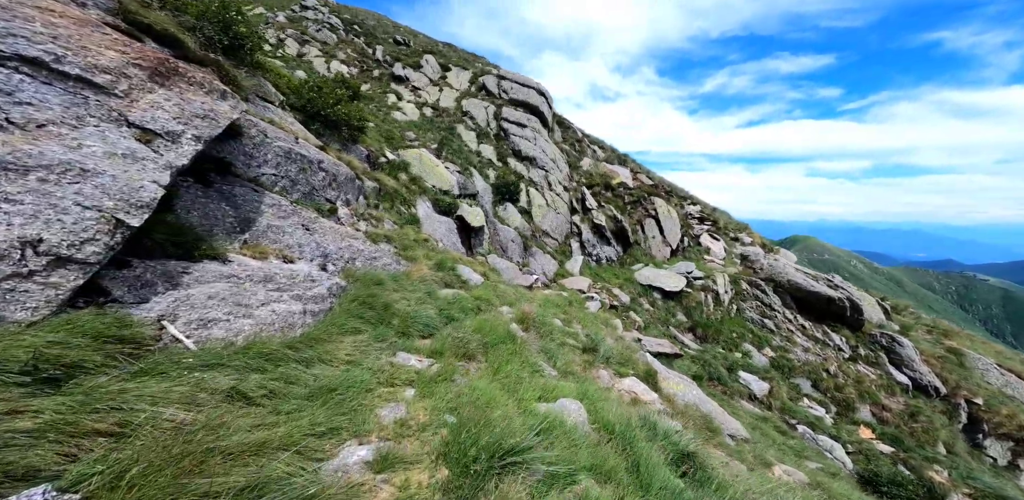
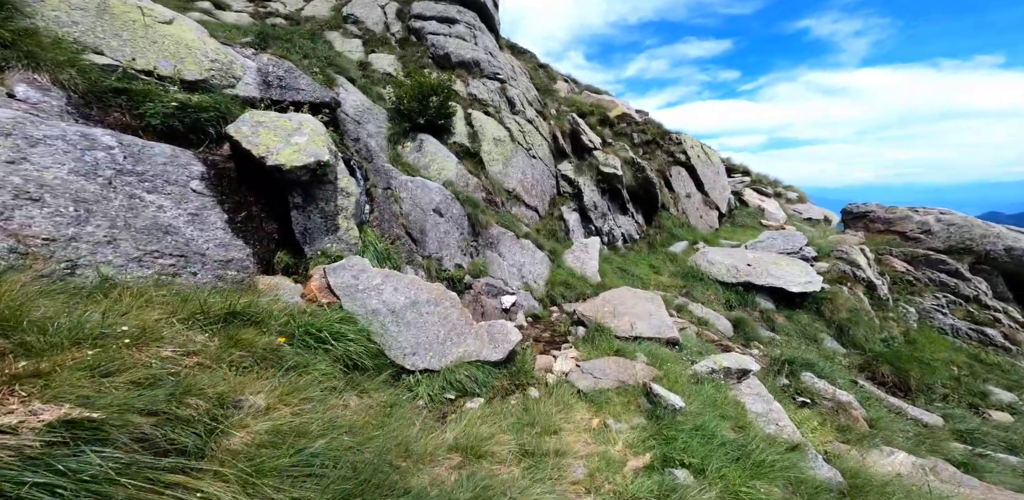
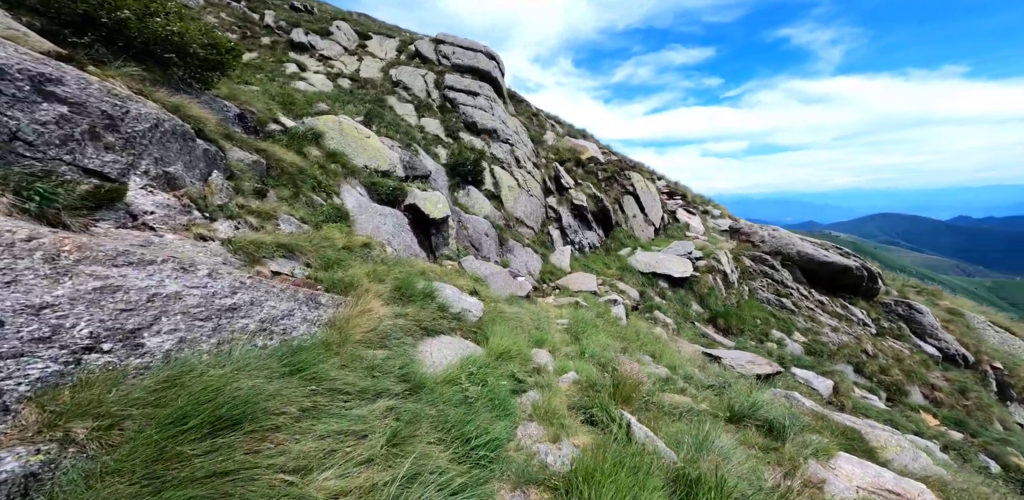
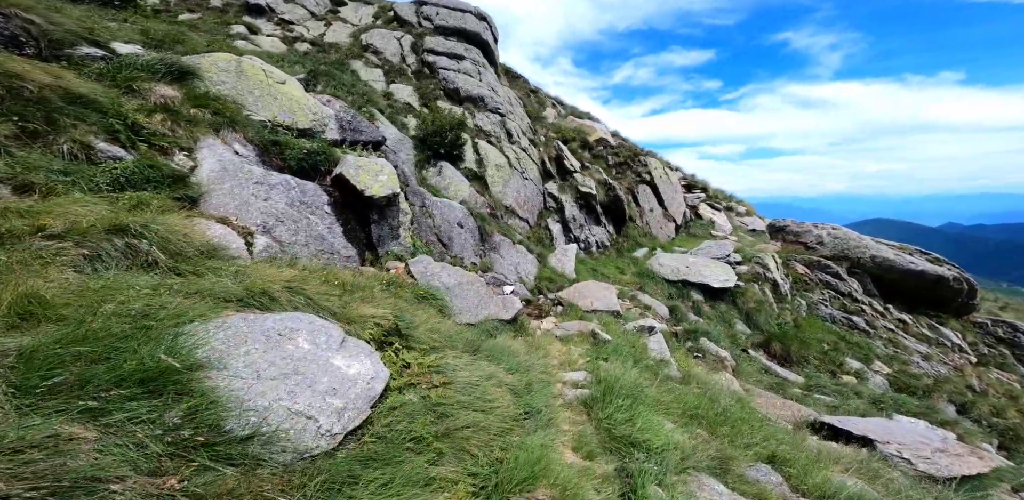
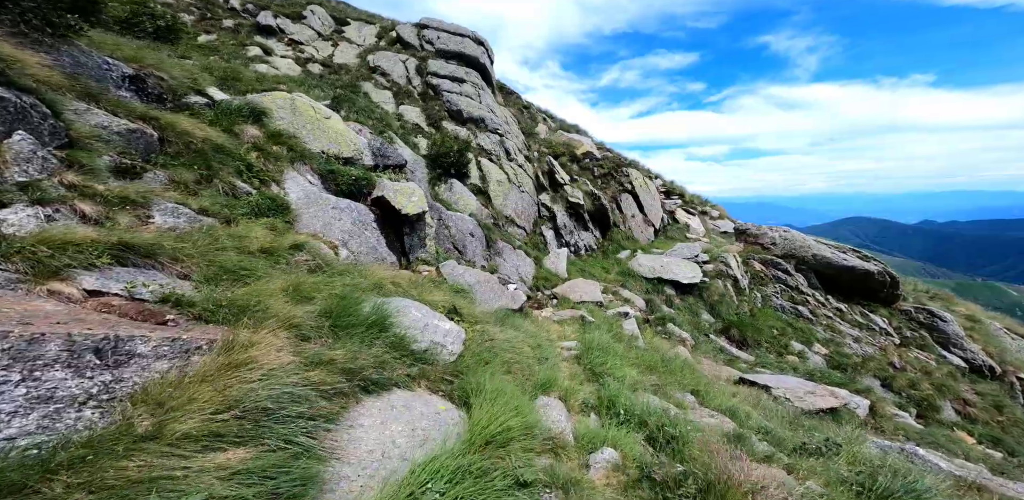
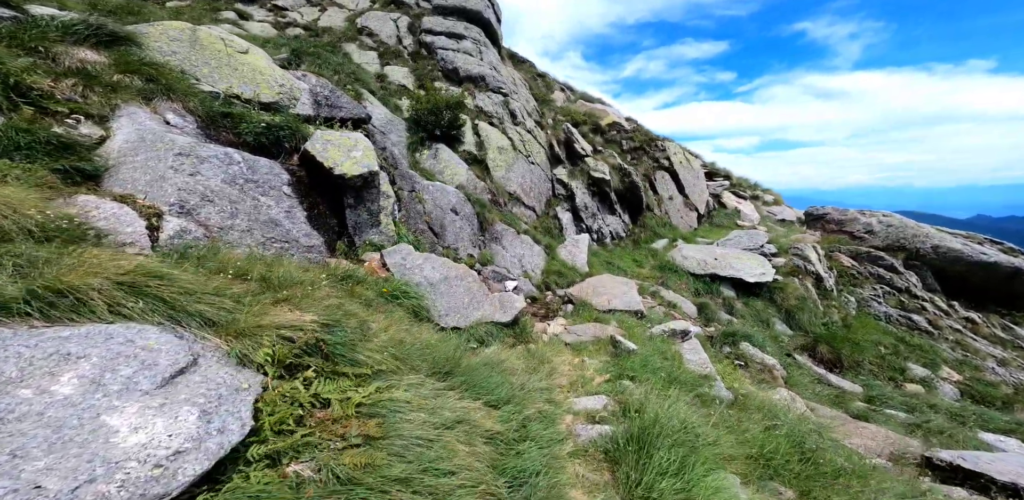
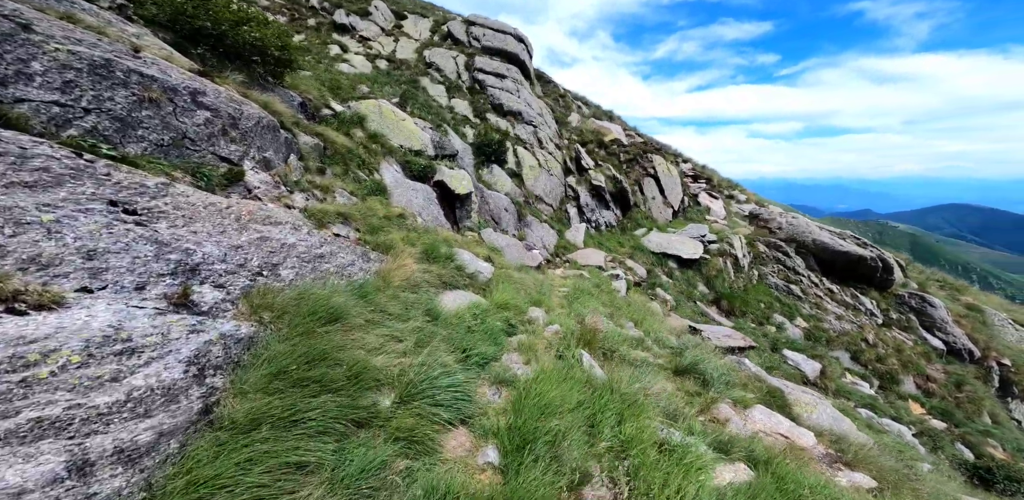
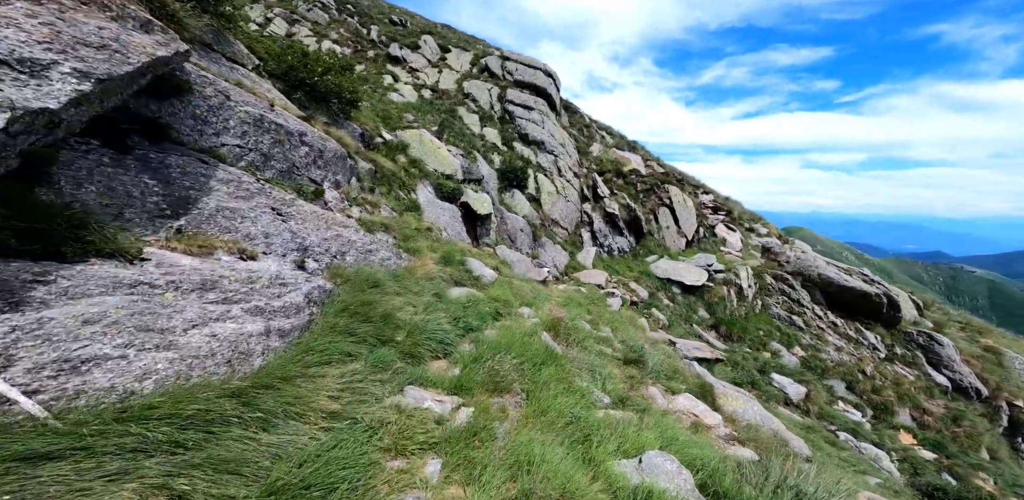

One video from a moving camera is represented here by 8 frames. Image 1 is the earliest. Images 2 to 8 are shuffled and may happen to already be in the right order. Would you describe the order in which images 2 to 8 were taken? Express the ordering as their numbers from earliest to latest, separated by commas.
8, 7, 3, 5, 4, 6, 2
